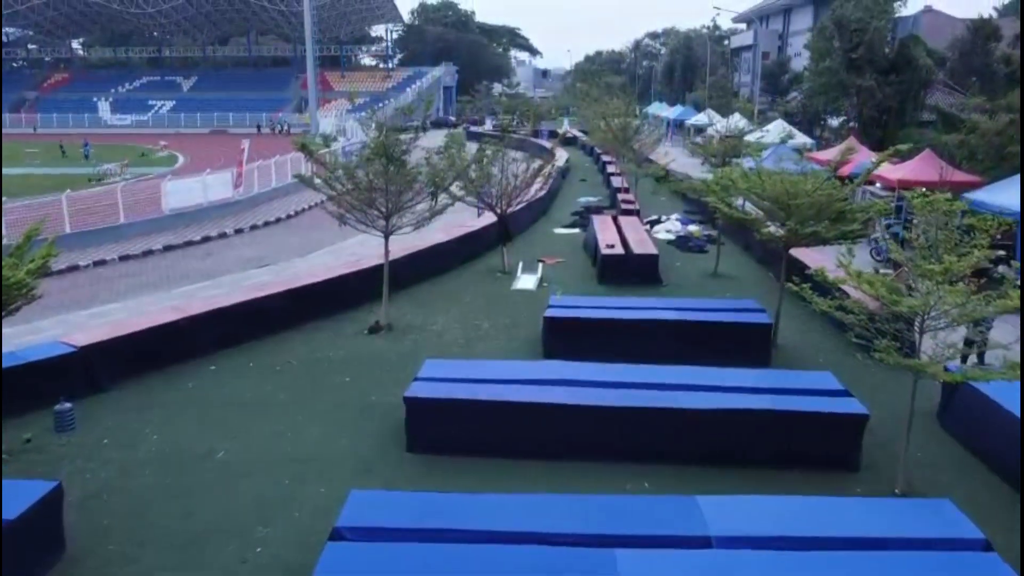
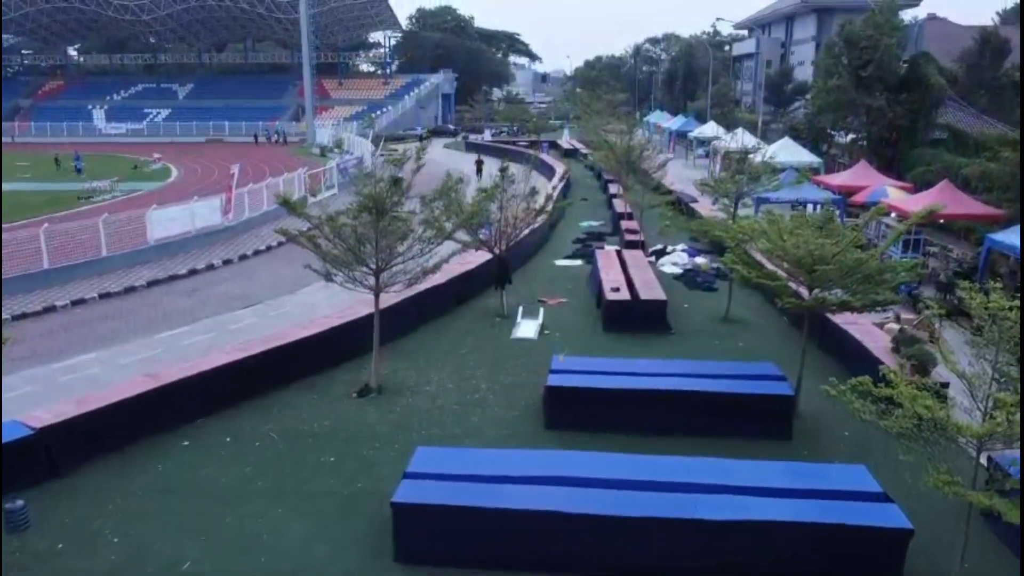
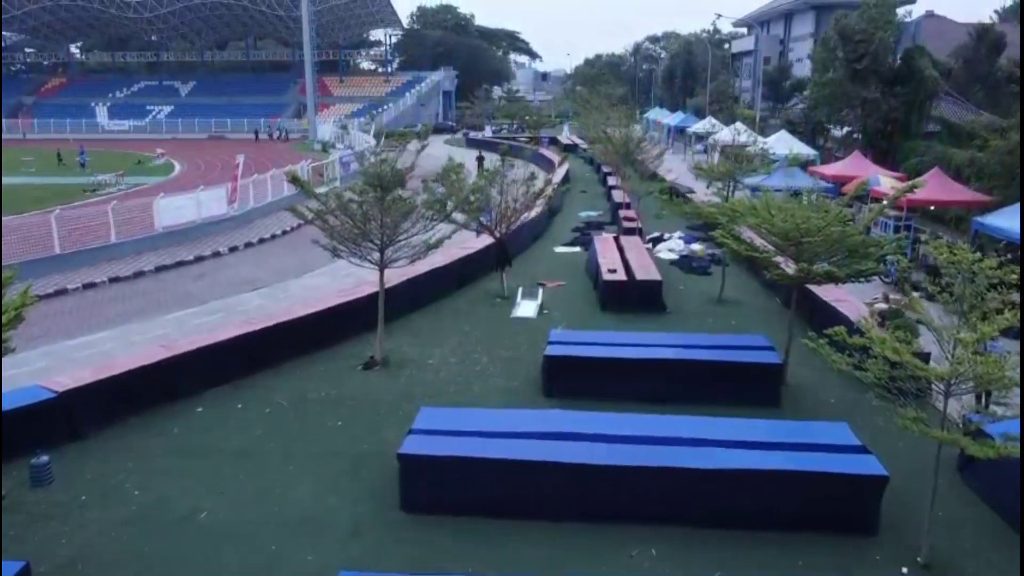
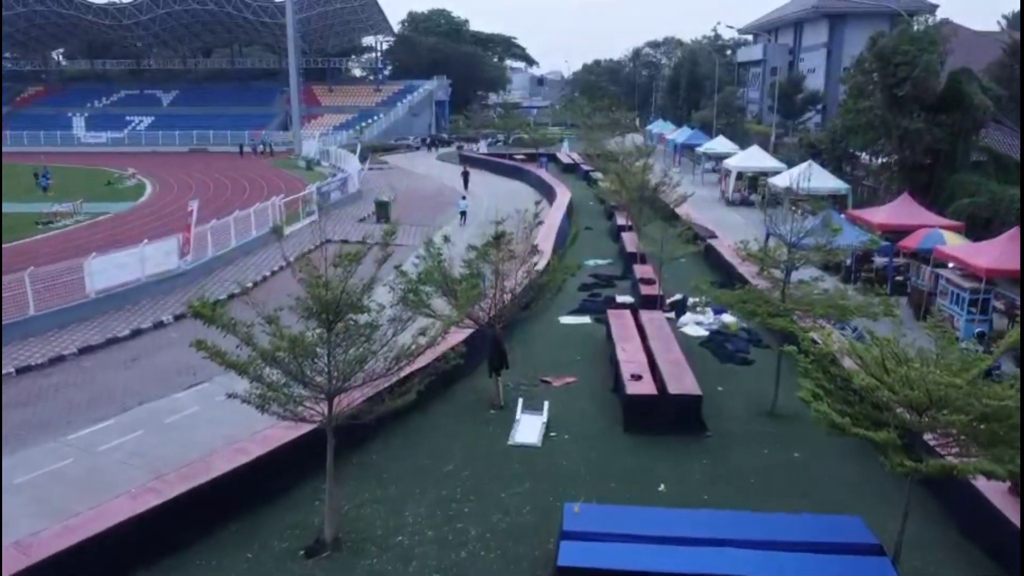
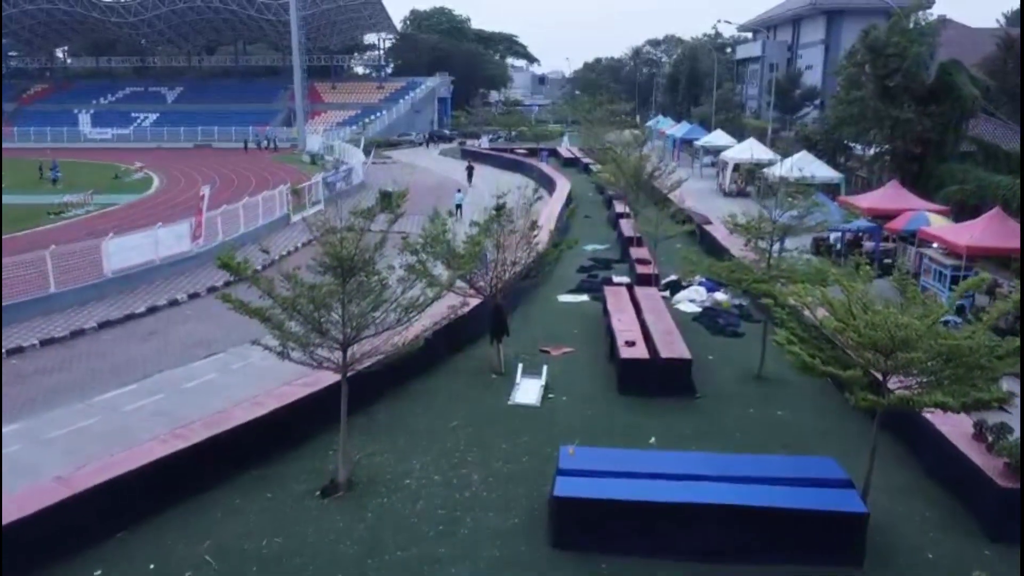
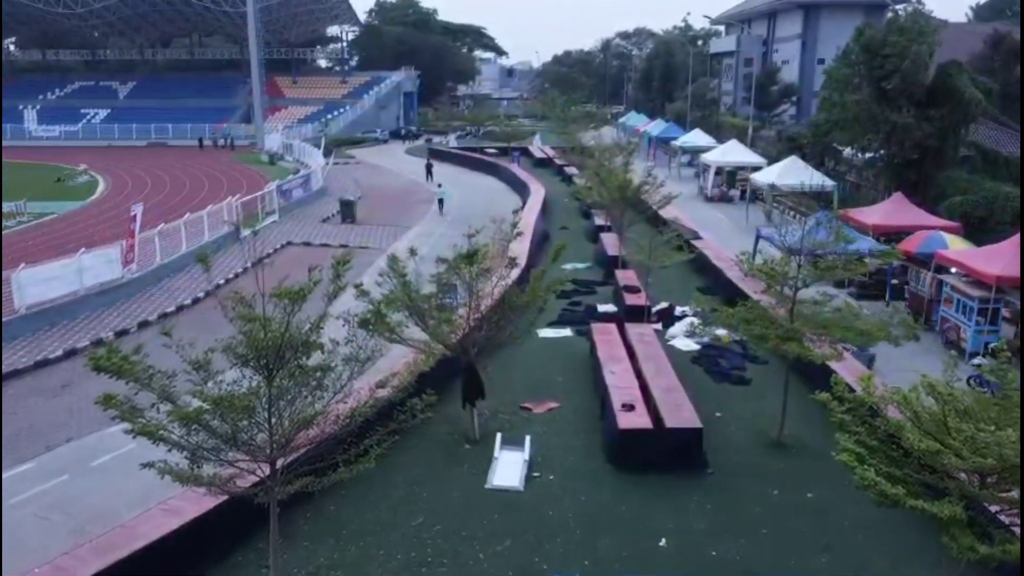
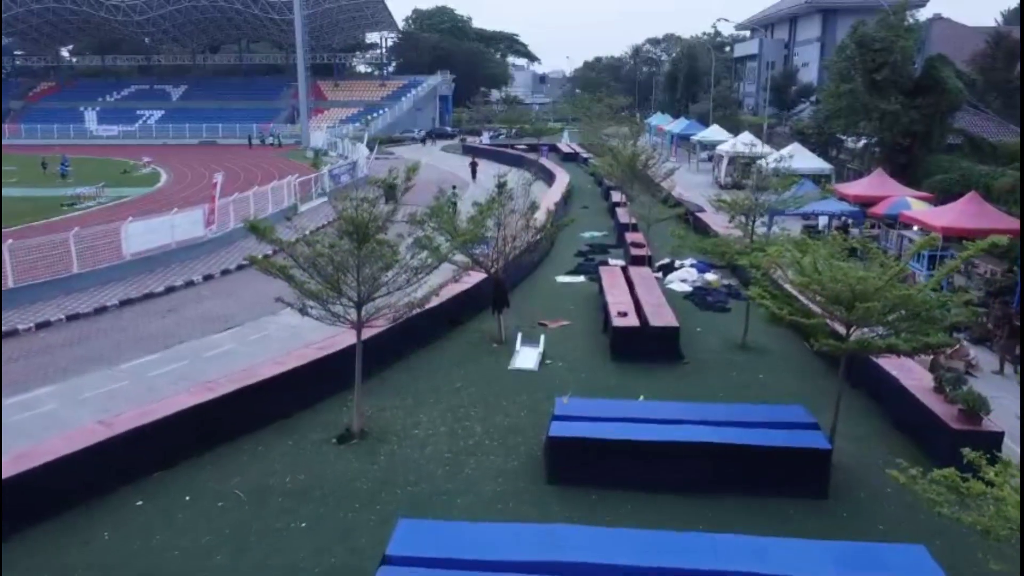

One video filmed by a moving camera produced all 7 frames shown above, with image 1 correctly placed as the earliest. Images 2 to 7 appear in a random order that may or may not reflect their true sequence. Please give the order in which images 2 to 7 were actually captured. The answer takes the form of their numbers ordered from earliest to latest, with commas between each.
3, 2, 7, 5, 4, 6
